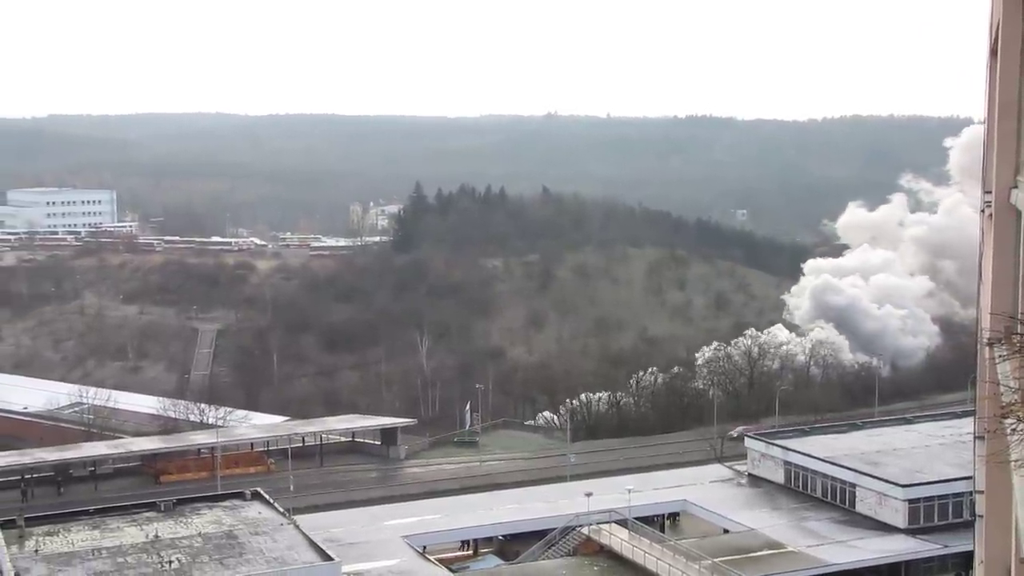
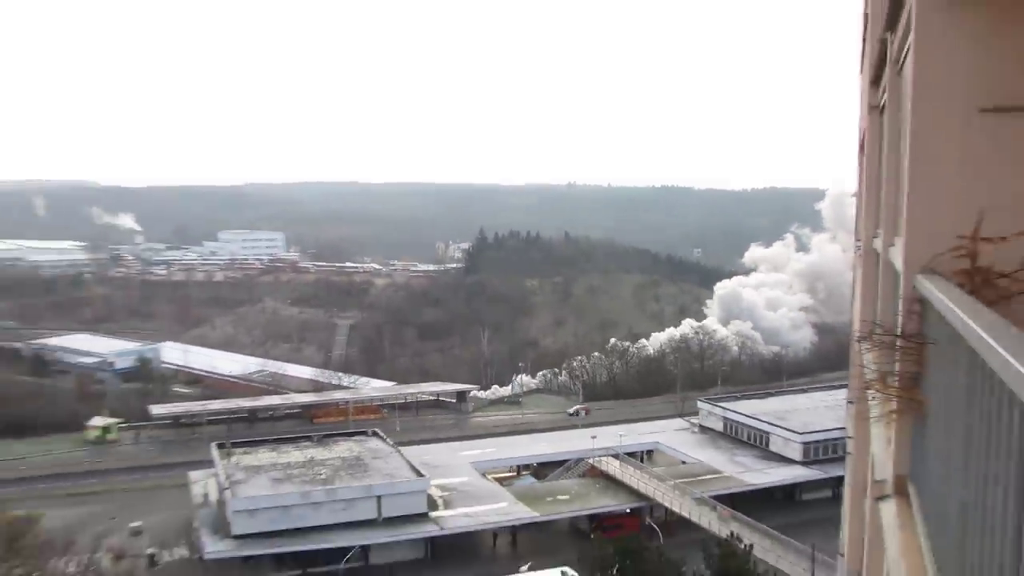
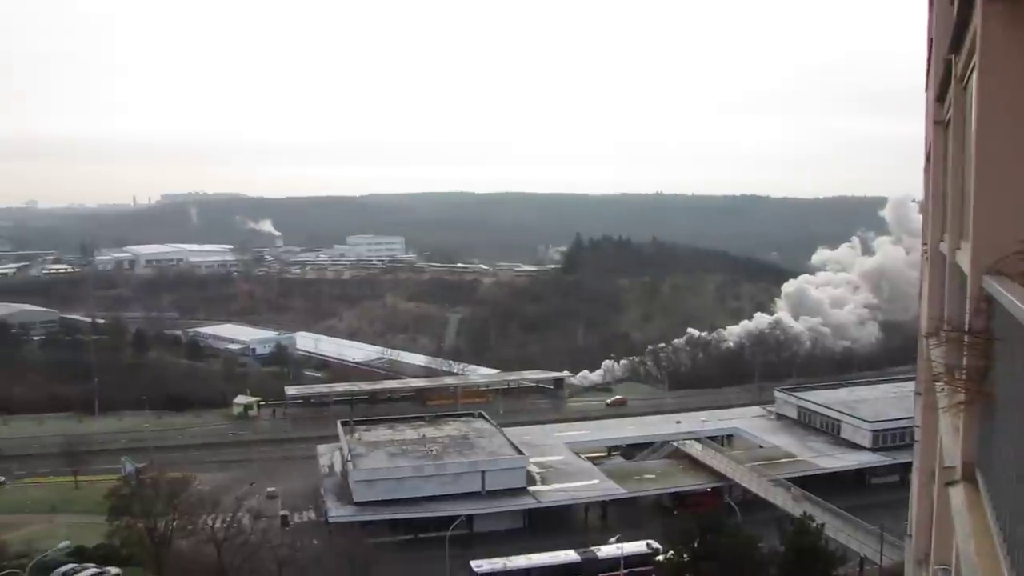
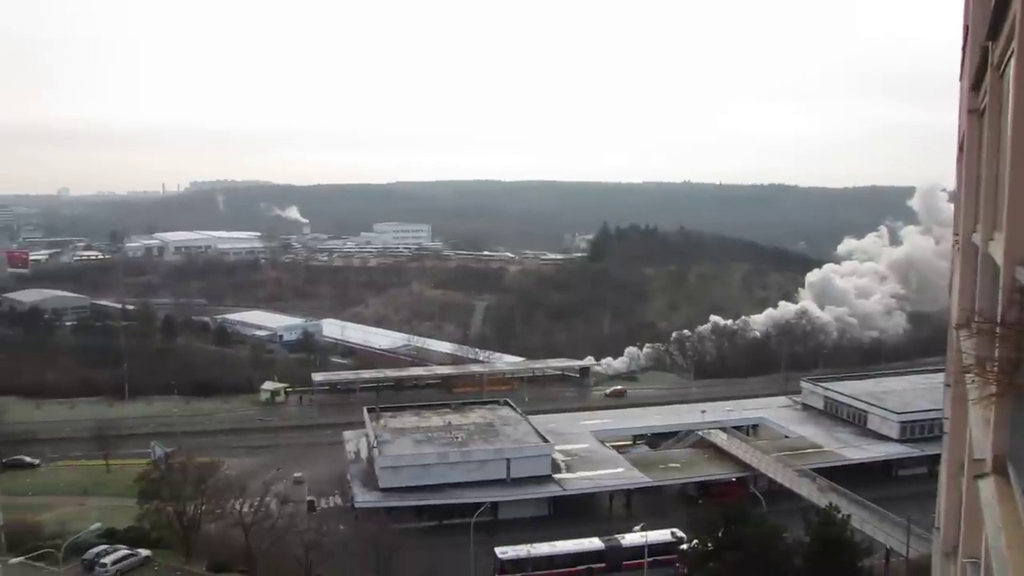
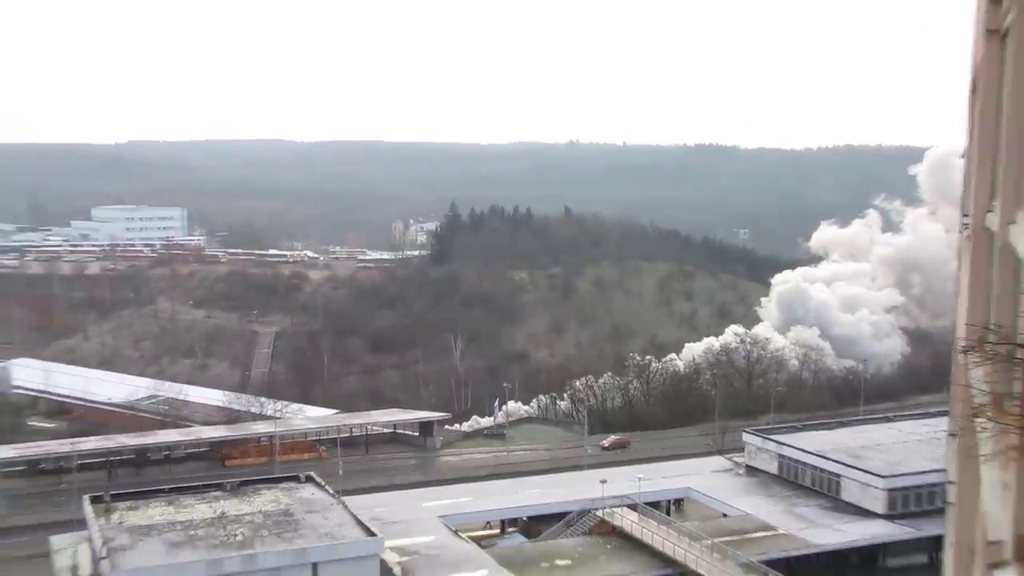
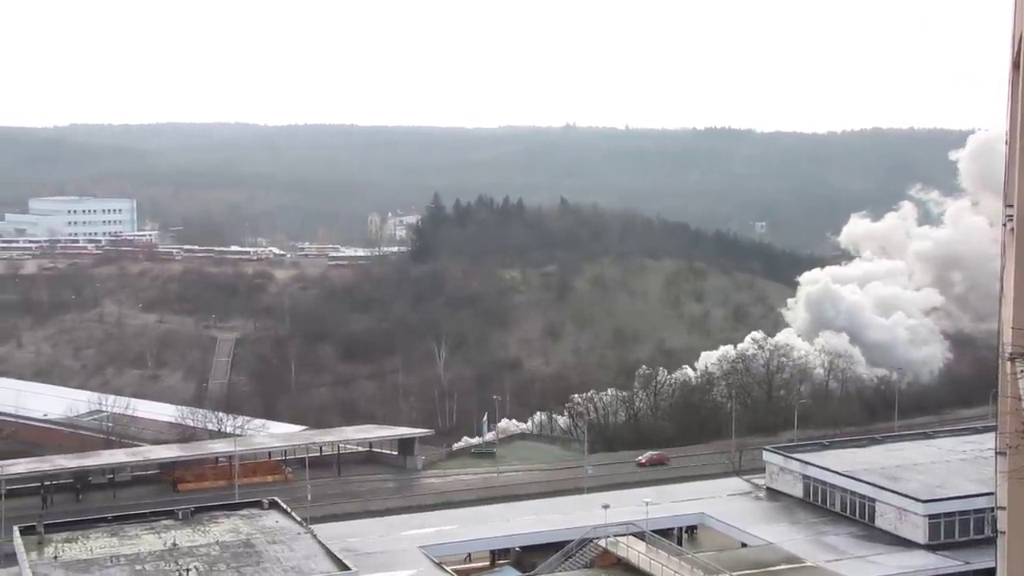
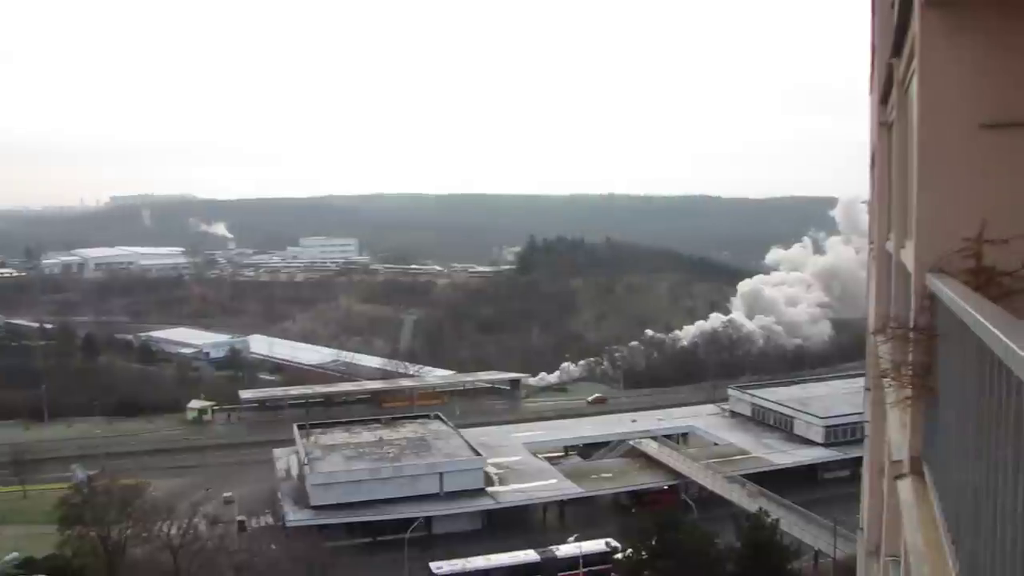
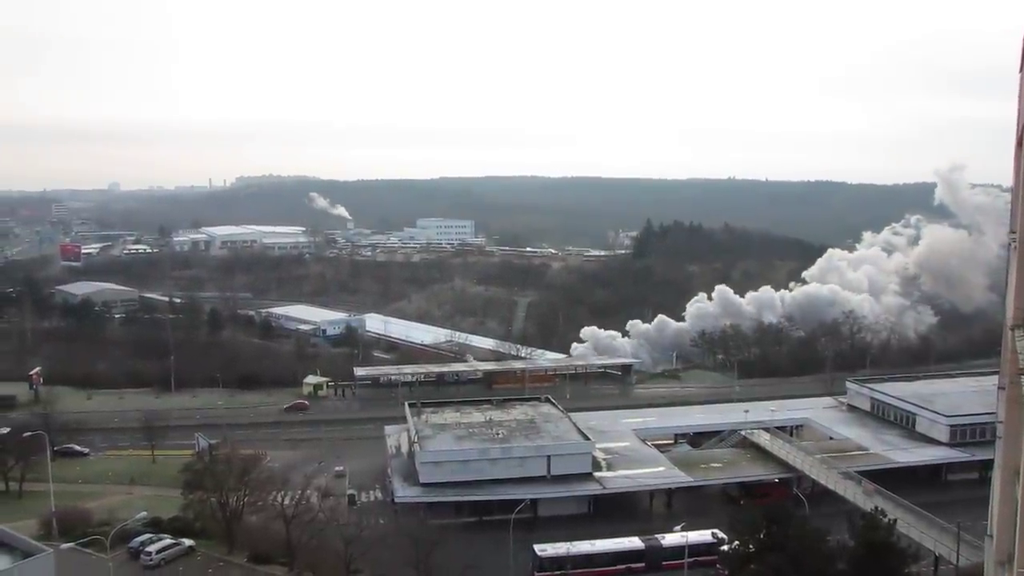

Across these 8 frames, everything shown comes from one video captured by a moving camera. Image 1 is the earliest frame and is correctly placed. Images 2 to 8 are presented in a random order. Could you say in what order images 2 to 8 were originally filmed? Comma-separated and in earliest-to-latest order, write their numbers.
6, 5, 2, 7, 3, 4, 8
